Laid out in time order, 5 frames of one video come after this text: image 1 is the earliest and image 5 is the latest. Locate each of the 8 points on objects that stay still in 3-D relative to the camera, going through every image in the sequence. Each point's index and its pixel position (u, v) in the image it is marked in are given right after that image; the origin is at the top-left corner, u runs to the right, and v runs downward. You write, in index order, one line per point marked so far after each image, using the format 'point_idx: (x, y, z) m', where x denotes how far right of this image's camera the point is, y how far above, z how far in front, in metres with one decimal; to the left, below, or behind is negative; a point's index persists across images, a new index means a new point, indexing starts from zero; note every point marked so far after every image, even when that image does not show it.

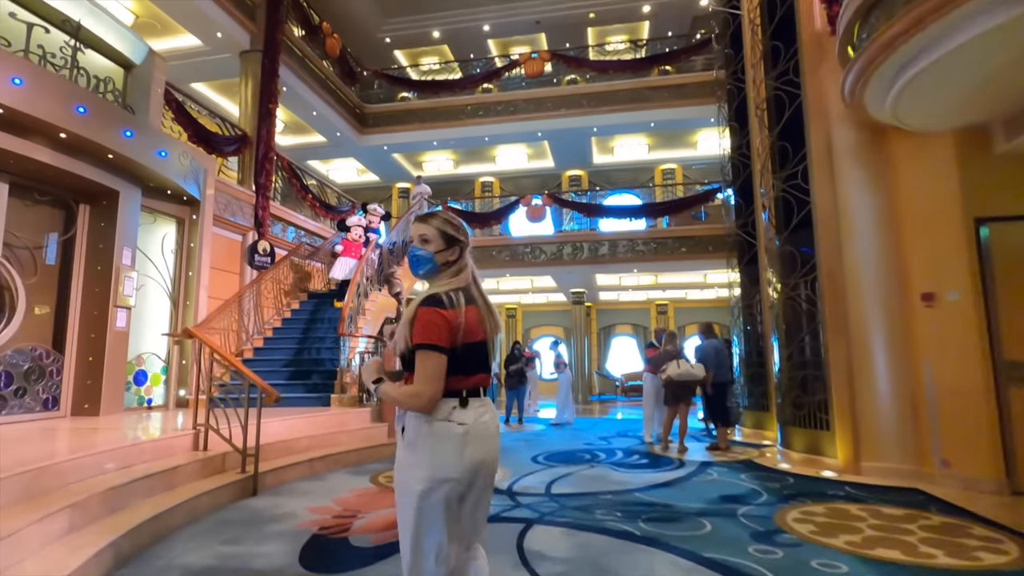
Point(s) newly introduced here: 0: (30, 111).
0: (-4.0, +1.5, +4.5) m
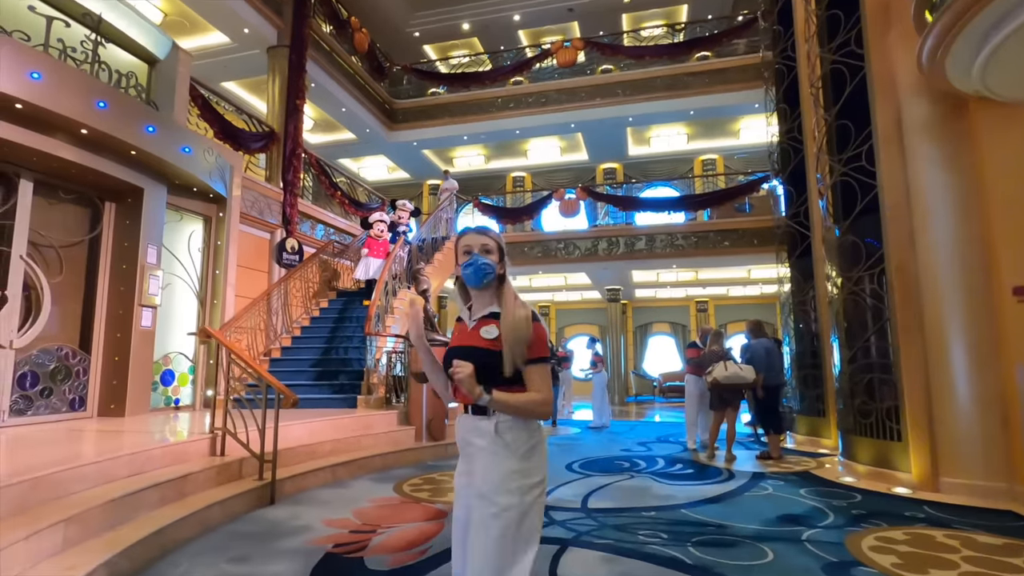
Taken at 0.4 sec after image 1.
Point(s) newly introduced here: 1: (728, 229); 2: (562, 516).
0: (-3.8, +1.5, +4.4) m
1: (+4.0, +1.1, +10.0) m
2: (+0.3, -1.5, +3.5) m
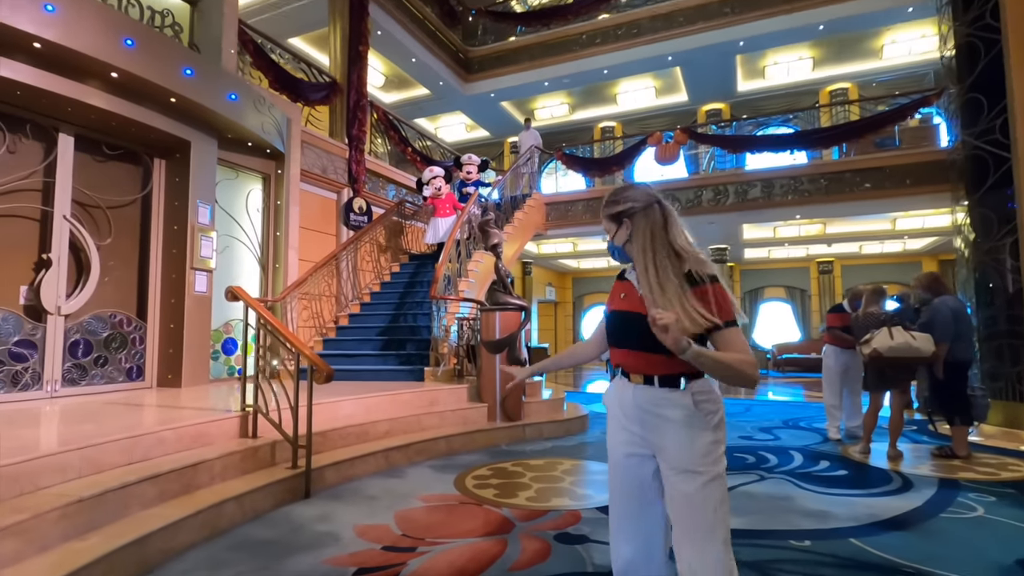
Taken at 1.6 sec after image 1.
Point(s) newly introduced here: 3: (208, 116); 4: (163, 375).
0: (-3.2, +1.8, +3.9) m
1: (+5.4, +1.8, +8.2) m
2: (+0.7, -1.2, +2.5) m
3: (-2.9, +1.6, +5.1) m
4: (-3.3, -0.8, +5.0) m
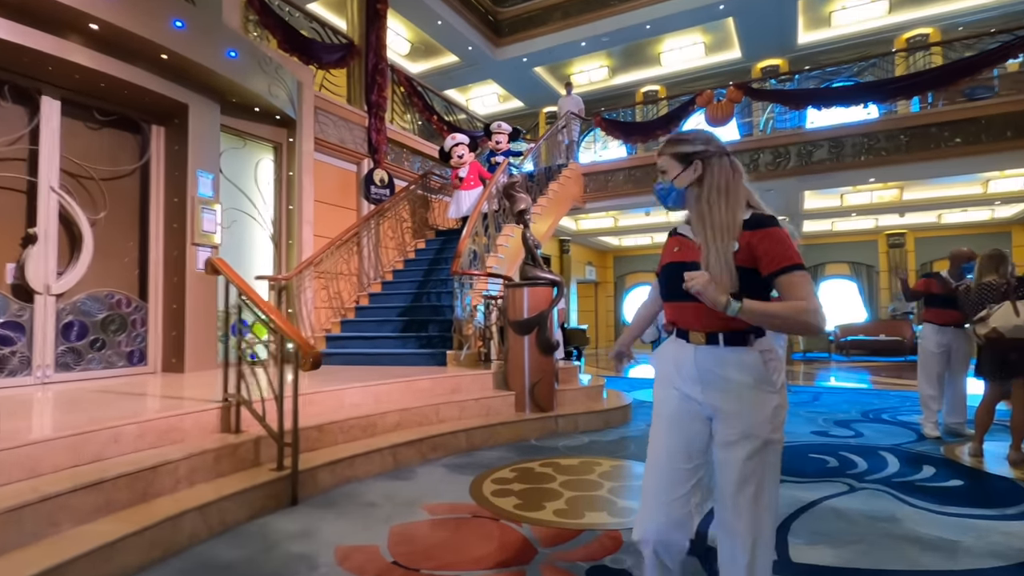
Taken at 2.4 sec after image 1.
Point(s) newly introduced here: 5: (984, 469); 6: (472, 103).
0: (-3.1, +1.9, +3.5) m
1: (+5.9, +2.2, +7.1) m
2: (+0.8, -1.0, +1.9) m
3: (-2.7, +1.8, +4.7) m
4: (-3.0, -0.6, +4.7) m
5: (+2.8, -1.1, +3.2) m
6: (-0.9, +4.3, +12.3) m
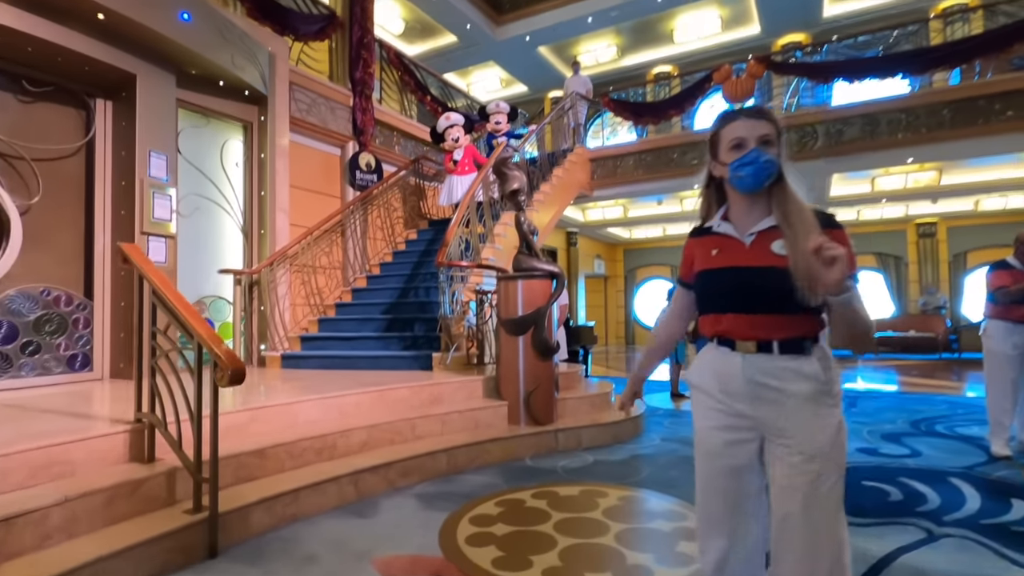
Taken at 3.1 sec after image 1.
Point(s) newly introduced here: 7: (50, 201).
0: (-3.1, +2.0, +2.9) m
1: (+5.9, +2.3, +6.3) m
2: (+0.7, -1.0, +1.2) m
3: (-2.7, +1.9, +4.1) m
4: (-3.1, -0.6, +4.1) m
5: (+2.7, -1.0, +2.5) m
6: (-0.9, +4.4, +11.7) m
7: (-3.4, +0.6, +4.0) m
